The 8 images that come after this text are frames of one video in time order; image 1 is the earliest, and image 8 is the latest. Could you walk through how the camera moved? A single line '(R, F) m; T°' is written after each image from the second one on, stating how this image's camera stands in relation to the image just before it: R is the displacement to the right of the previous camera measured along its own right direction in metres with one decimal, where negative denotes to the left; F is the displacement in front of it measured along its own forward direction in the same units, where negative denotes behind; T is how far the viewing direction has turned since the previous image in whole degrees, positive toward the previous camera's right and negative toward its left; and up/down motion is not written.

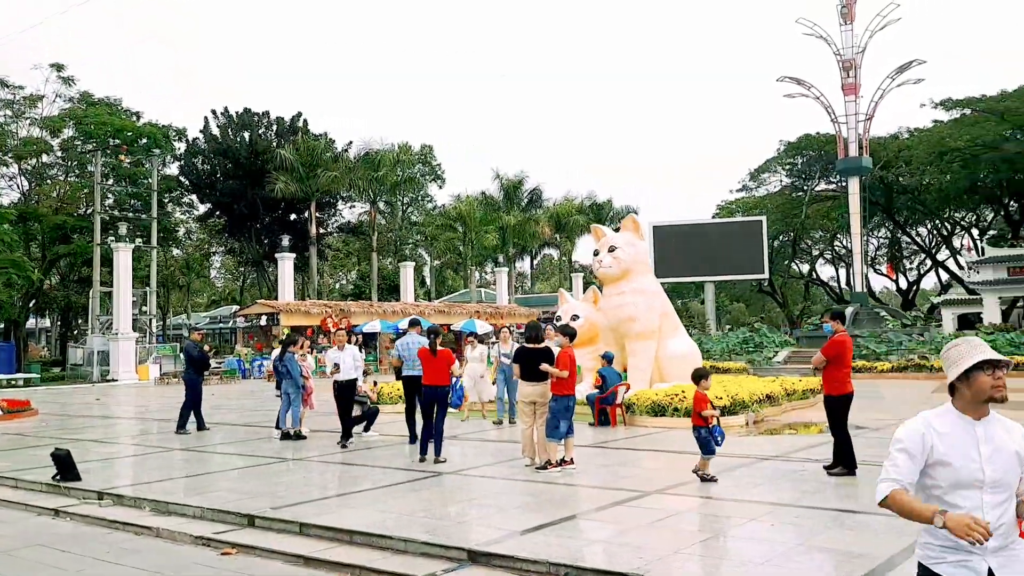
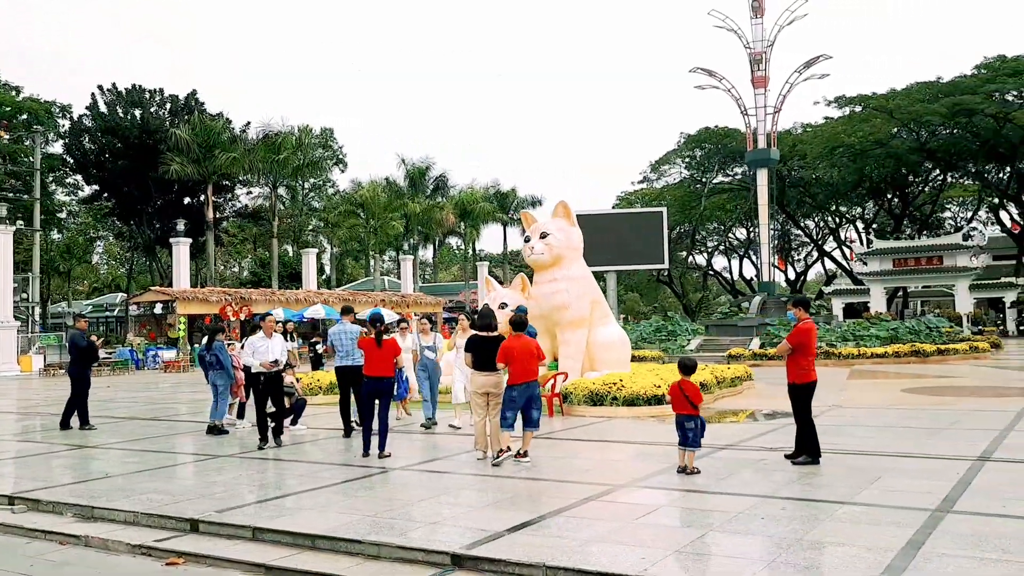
(-0.5, +0.4) m; +6°
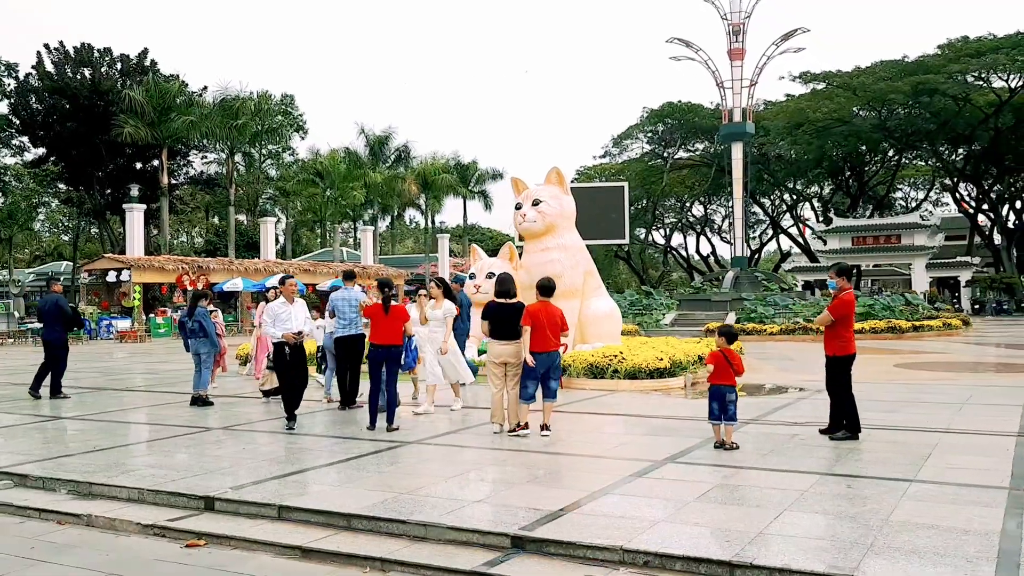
(-0.6, +0.5) m; +3°
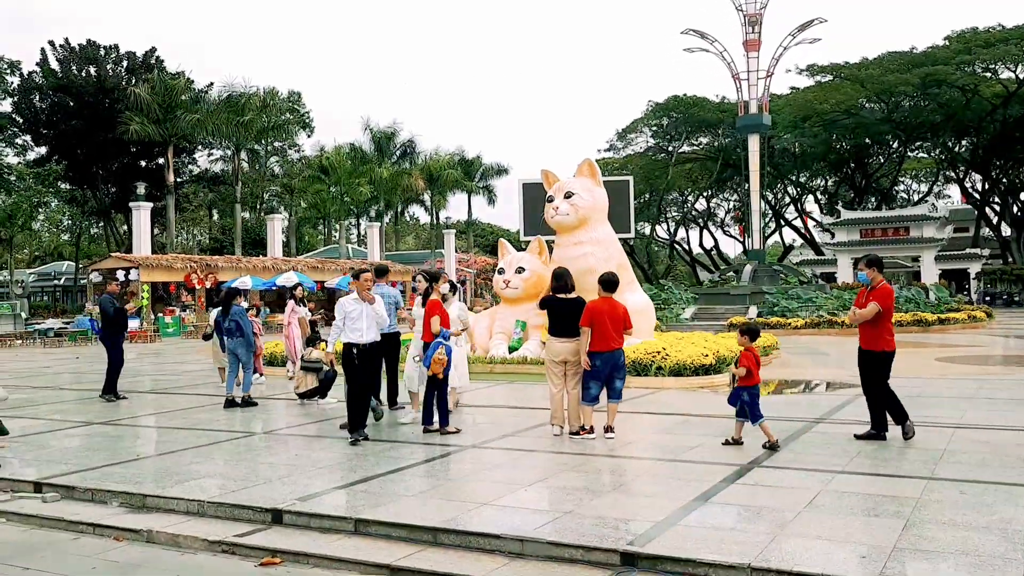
(-0.5, +0.3) m; 0°
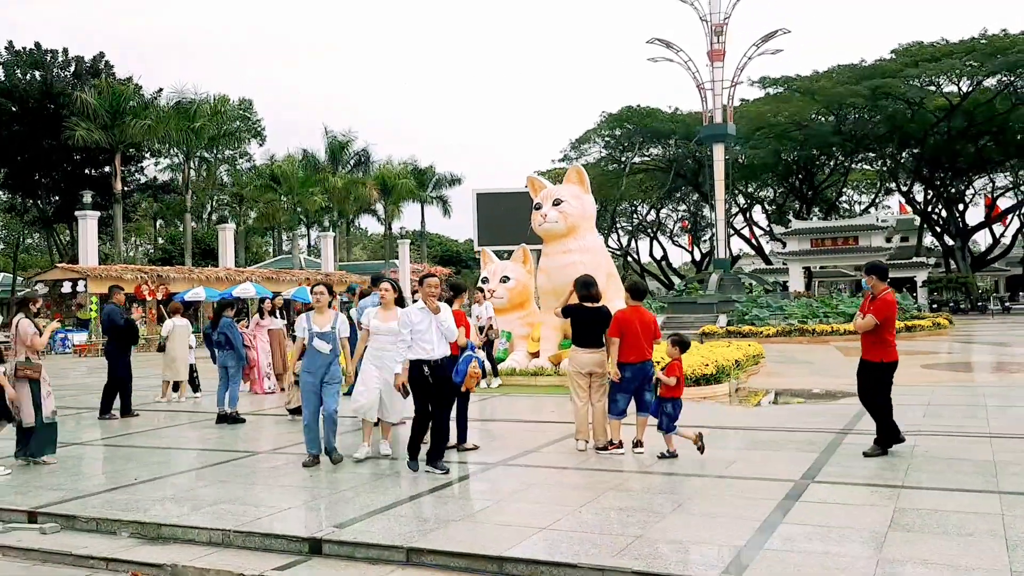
(-0.6, +0.4) m; +3°
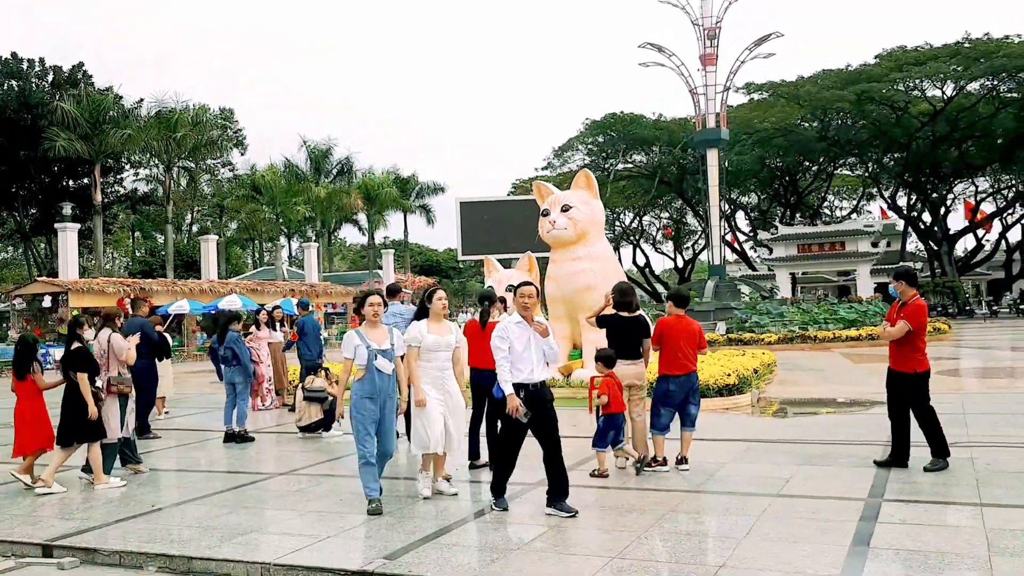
(-0.4, +0.3) m; +1°
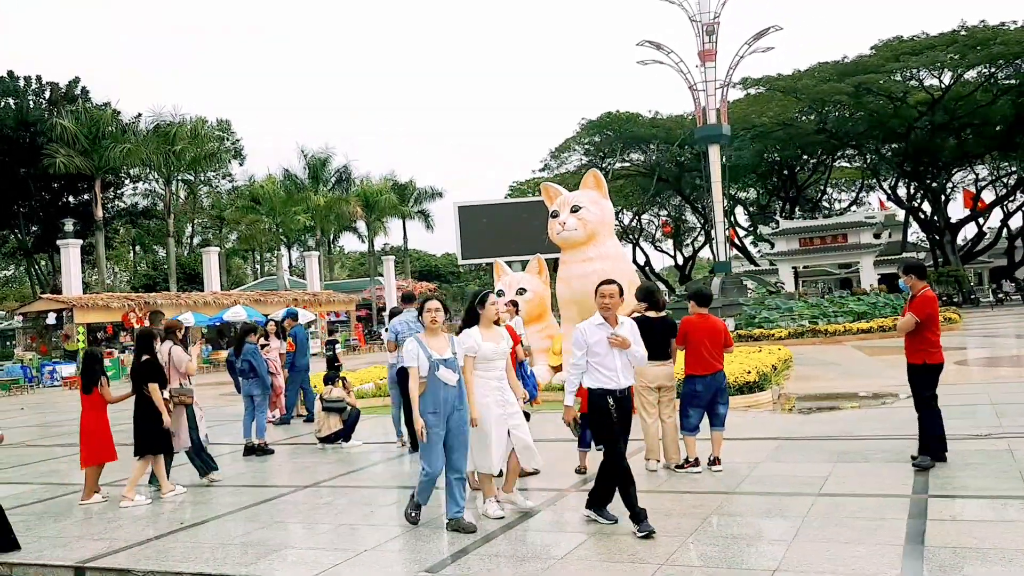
(-0.2, +0.1) m; 0°
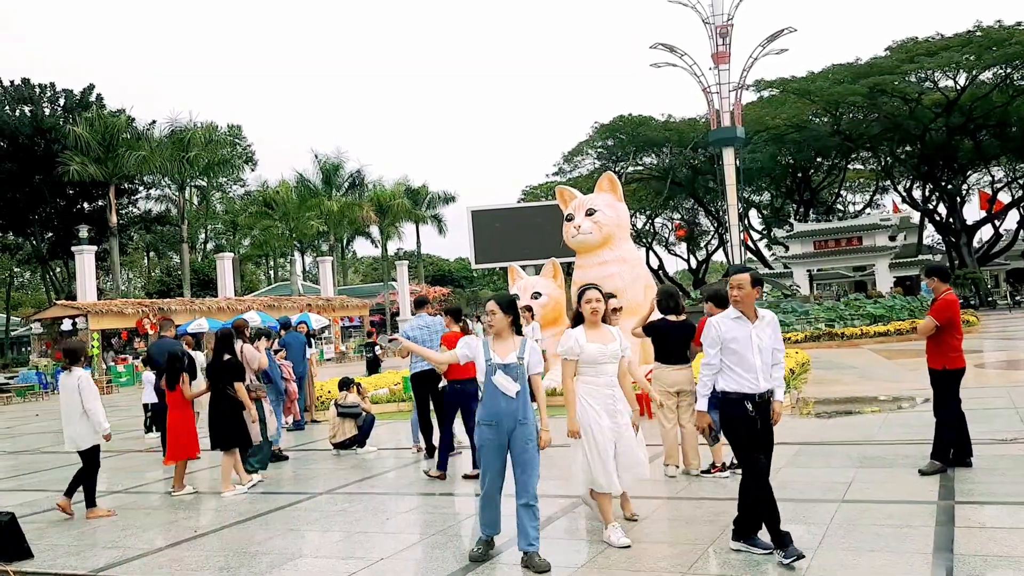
(0.0, +0.1) m; -1°
